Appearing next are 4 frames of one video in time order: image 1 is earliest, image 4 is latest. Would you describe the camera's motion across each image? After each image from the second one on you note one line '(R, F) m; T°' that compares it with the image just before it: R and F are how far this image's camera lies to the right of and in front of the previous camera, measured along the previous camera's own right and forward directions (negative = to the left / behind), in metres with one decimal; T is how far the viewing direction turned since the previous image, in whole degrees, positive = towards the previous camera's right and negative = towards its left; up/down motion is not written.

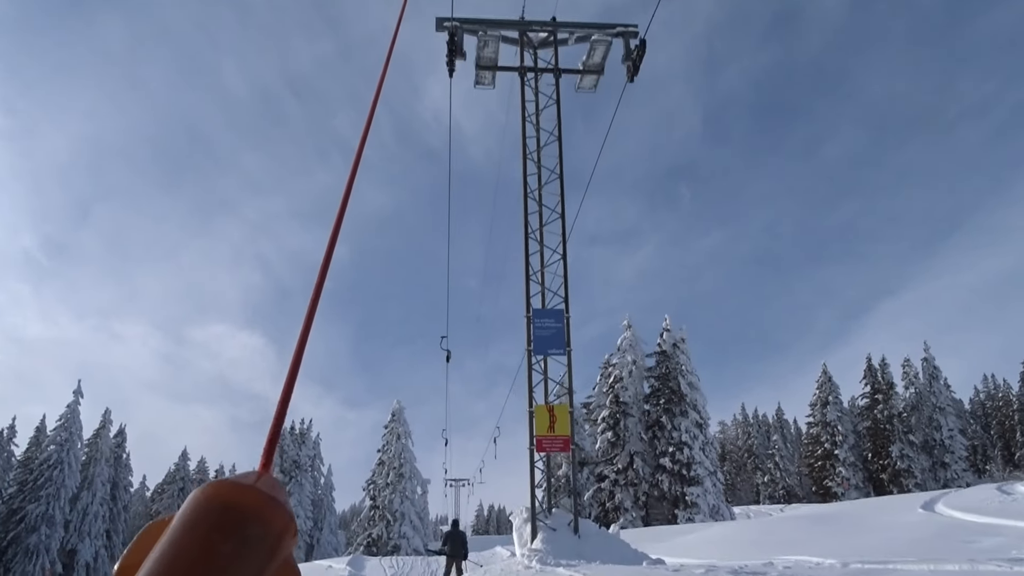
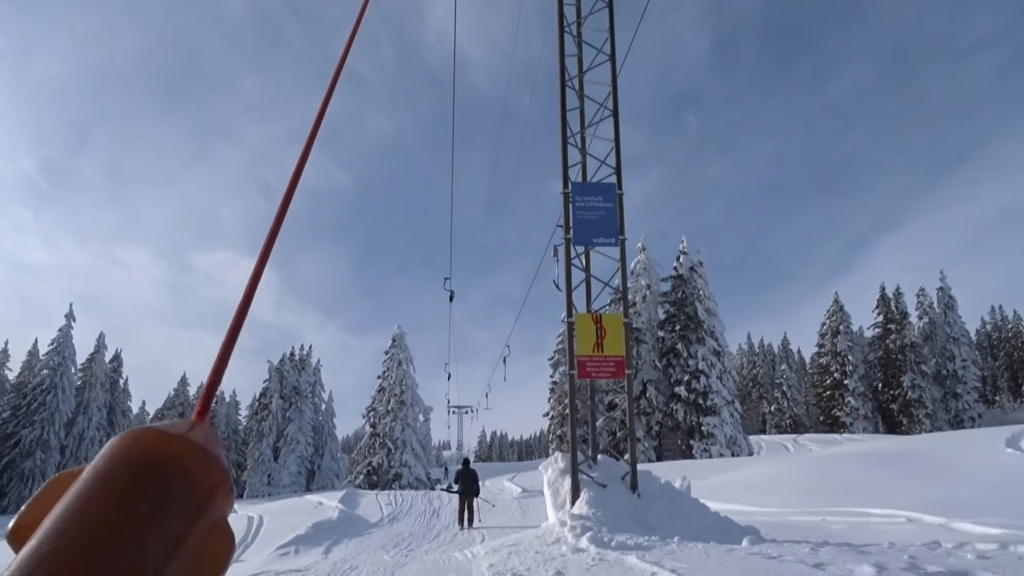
(-0.2, +2.8) m; 0°
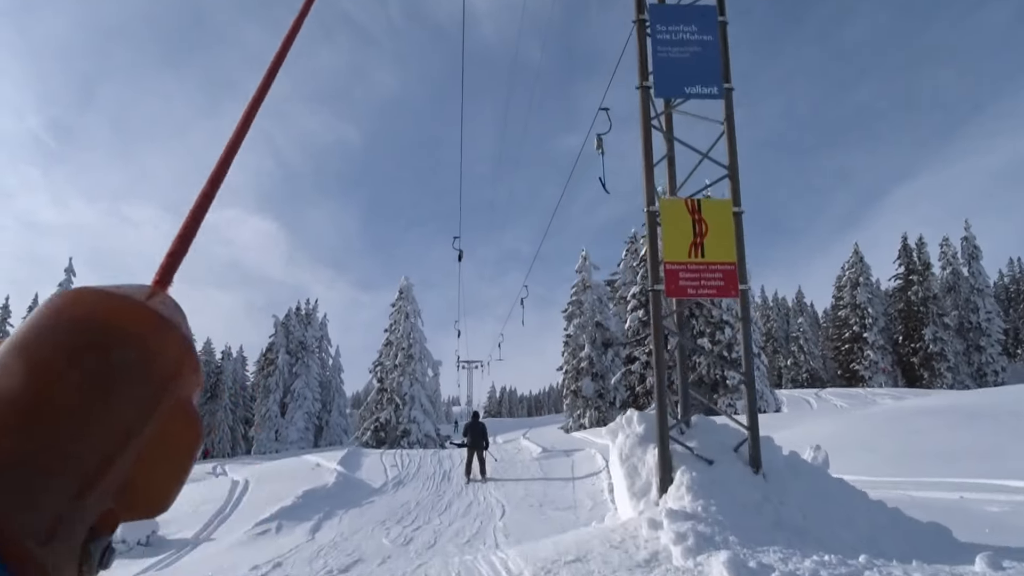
(-0.2, +2.3) m; -1°
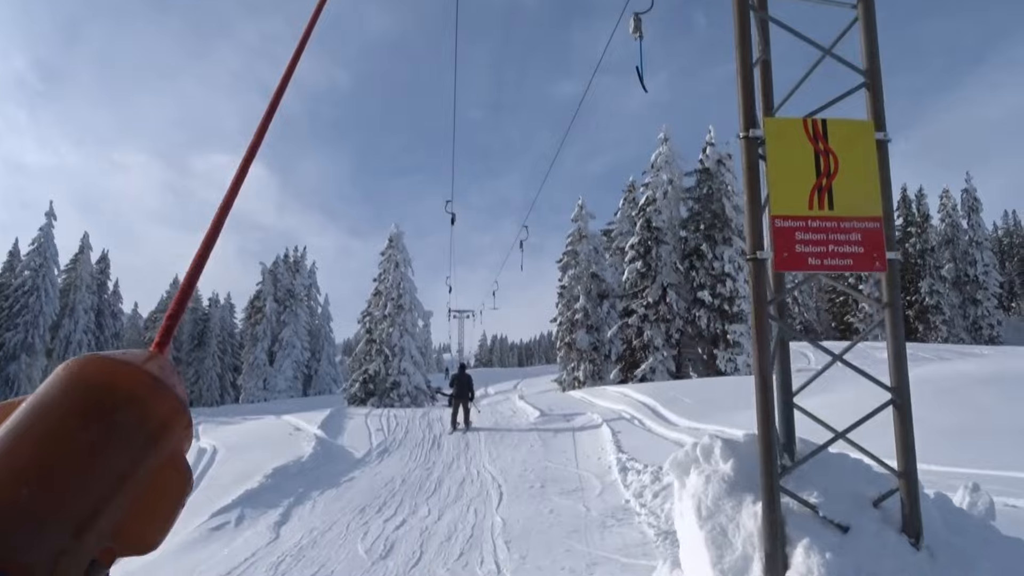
(-0.1, +1.5) m; +1°
